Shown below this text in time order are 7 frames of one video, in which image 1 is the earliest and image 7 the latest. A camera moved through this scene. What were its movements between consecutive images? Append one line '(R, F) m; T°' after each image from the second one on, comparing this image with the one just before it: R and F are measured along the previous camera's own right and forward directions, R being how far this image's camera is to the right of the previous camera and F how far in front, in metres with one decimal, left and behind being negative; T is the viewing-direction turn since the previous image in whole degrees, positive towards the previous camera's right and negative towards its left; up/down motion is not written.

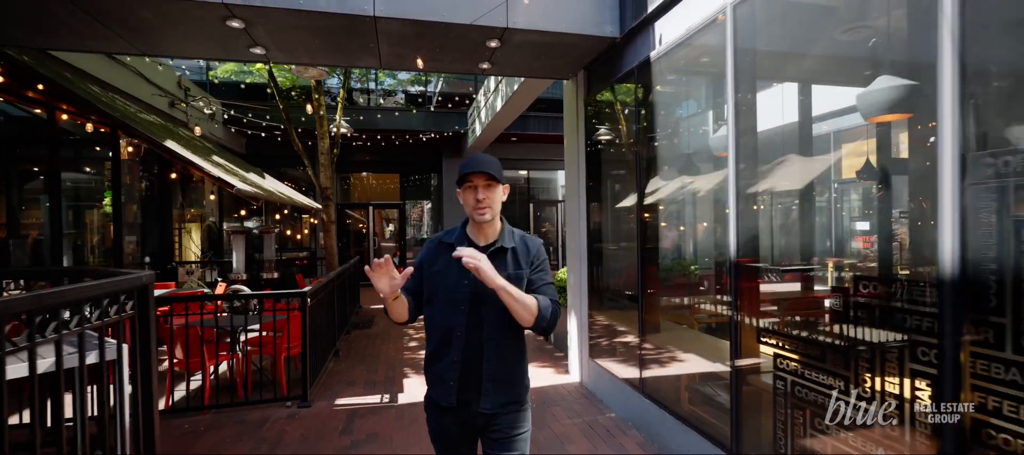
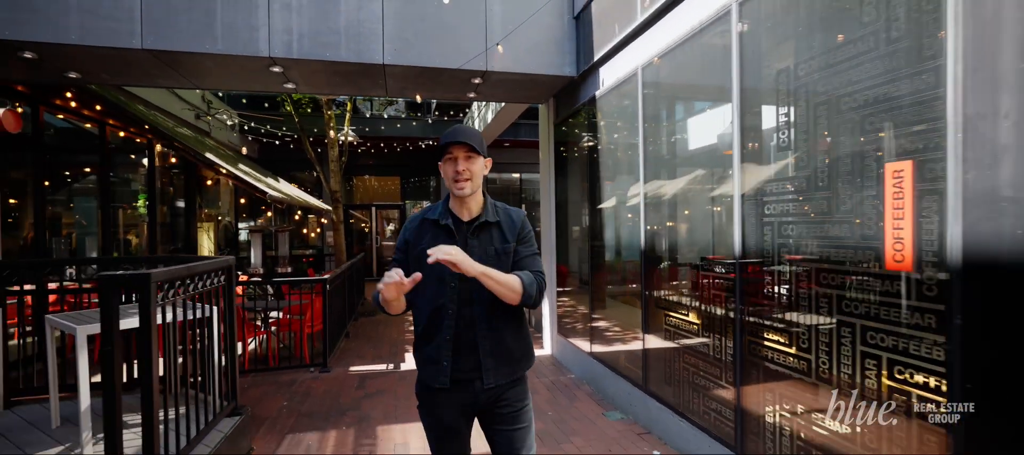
(+0.2, -1.1) m; 0°
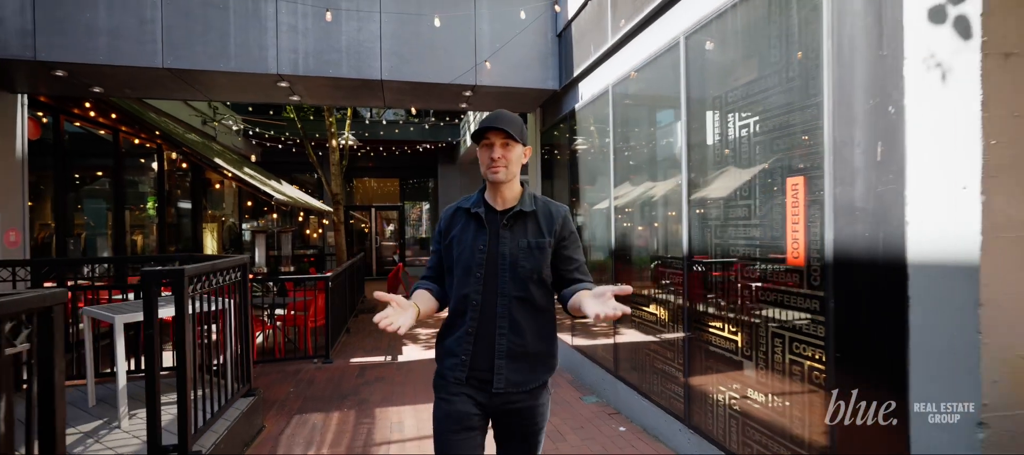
(+0.1, -0.5) m; 0°
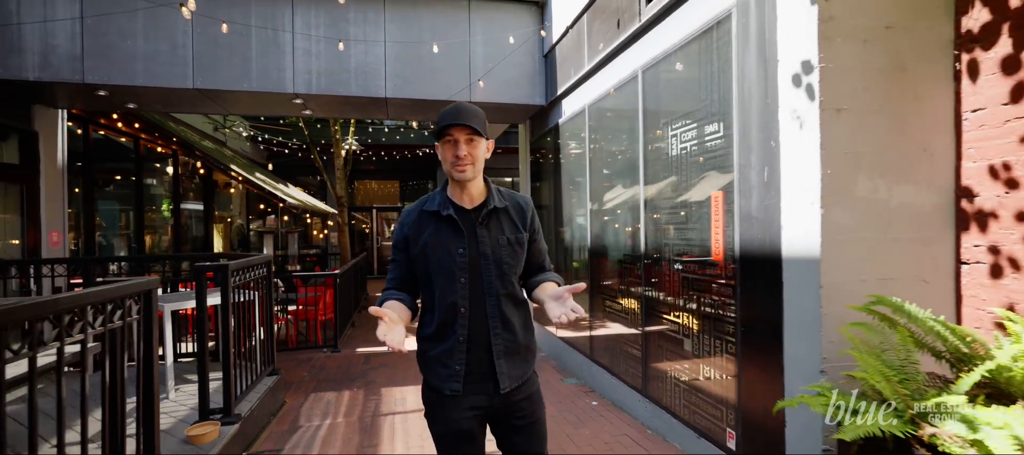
(+0.1, -0.6) m; 0°
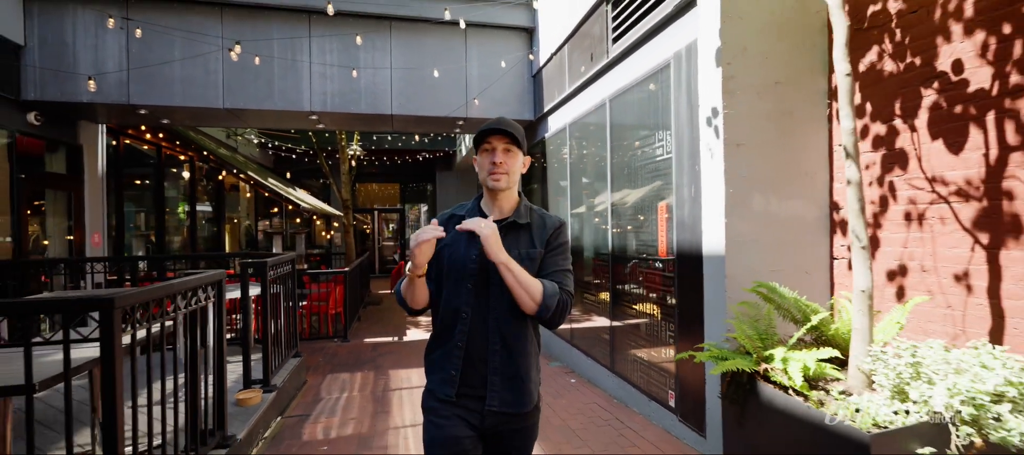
(+0.1, -0.7) m; 0°
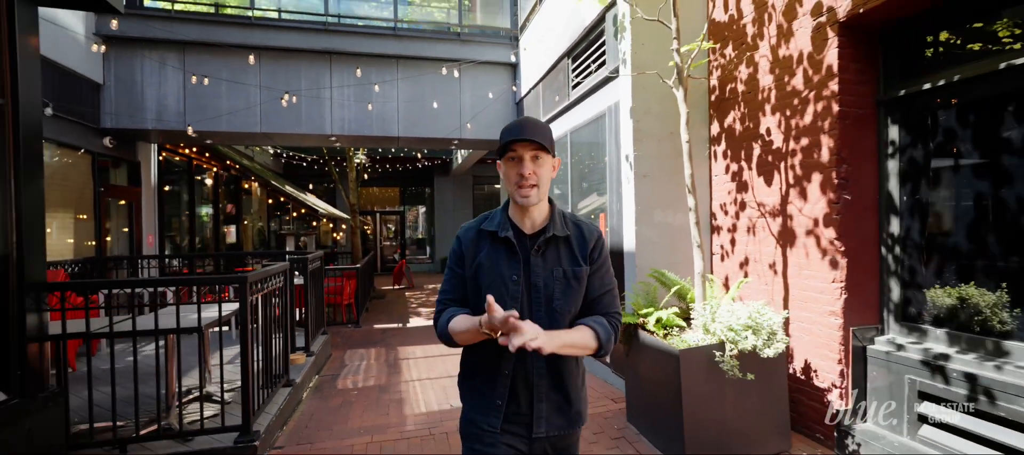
(+0.2, -1.3) m; 0°
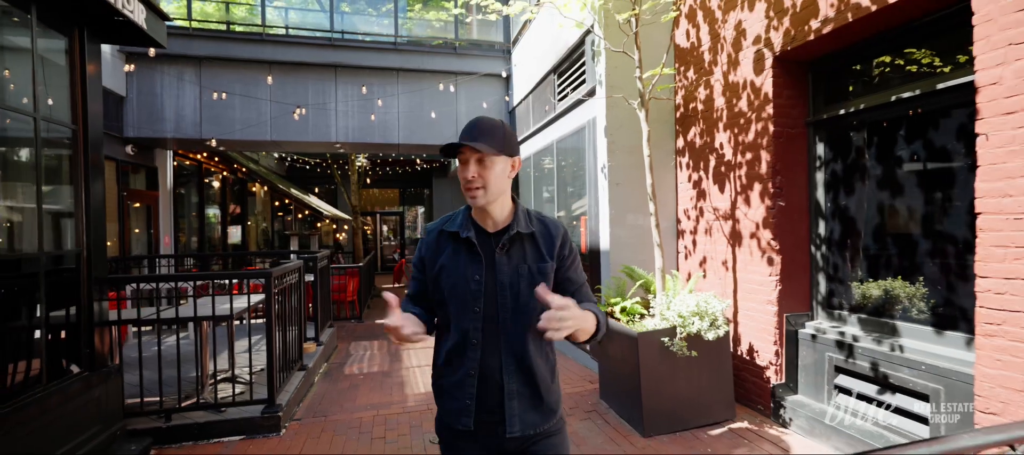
(+0.1, -0.6) m; 0°
